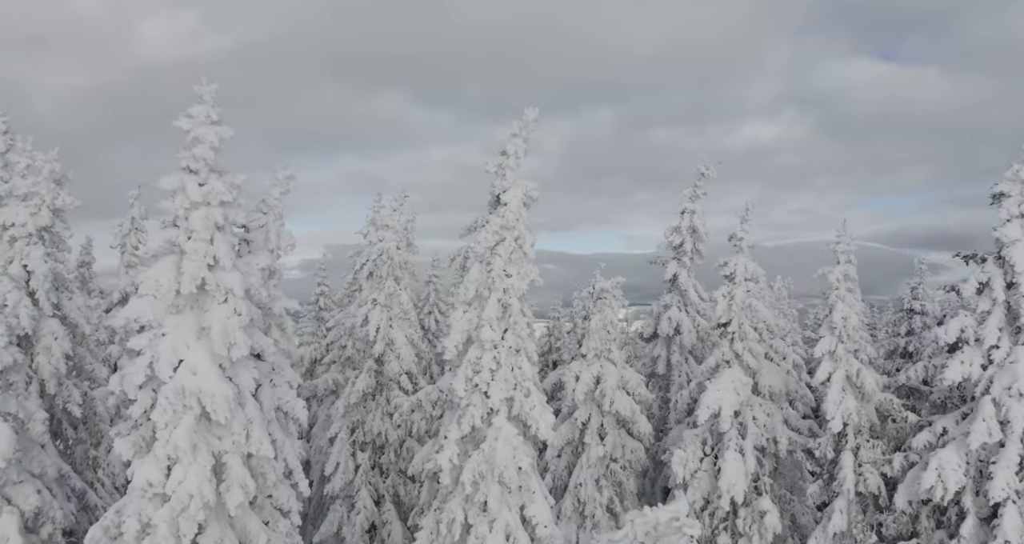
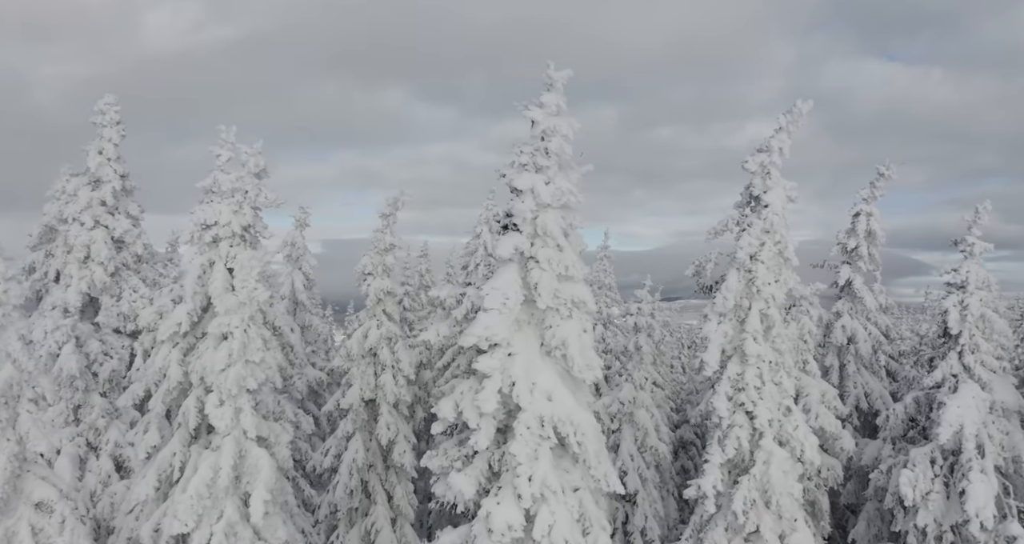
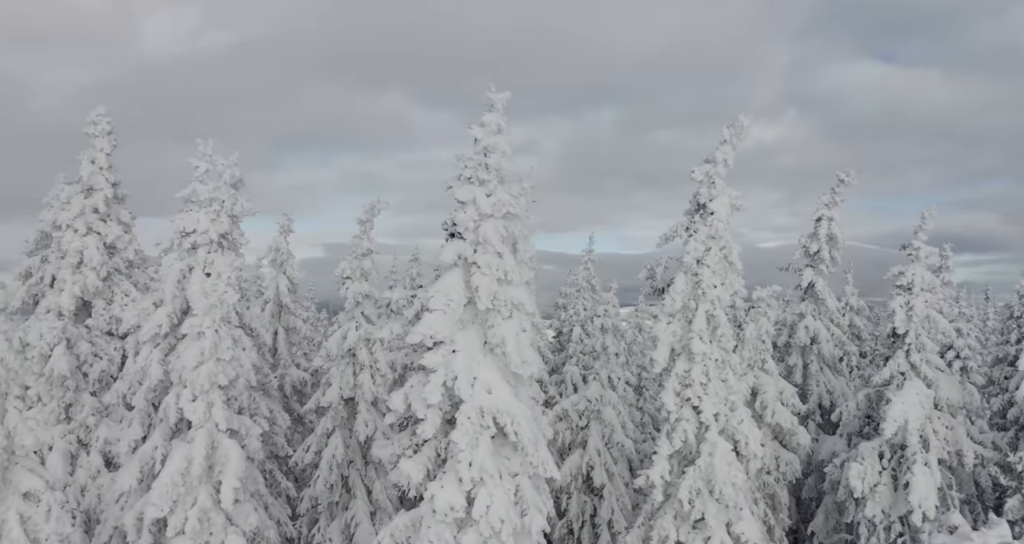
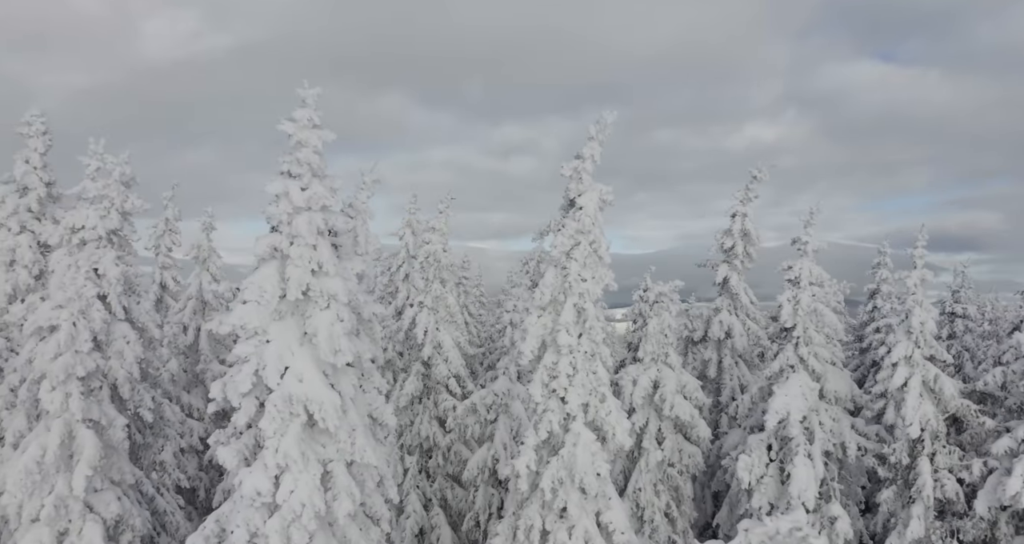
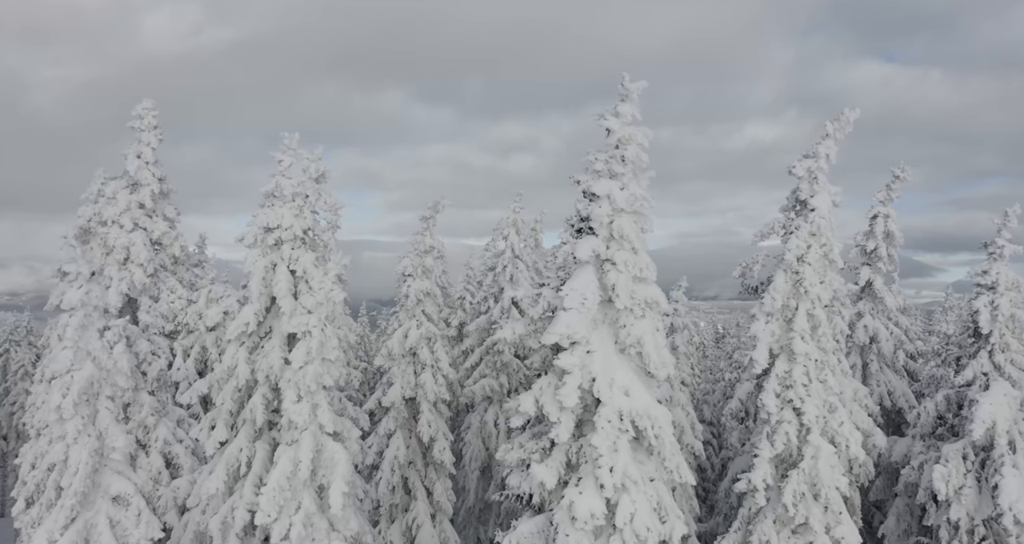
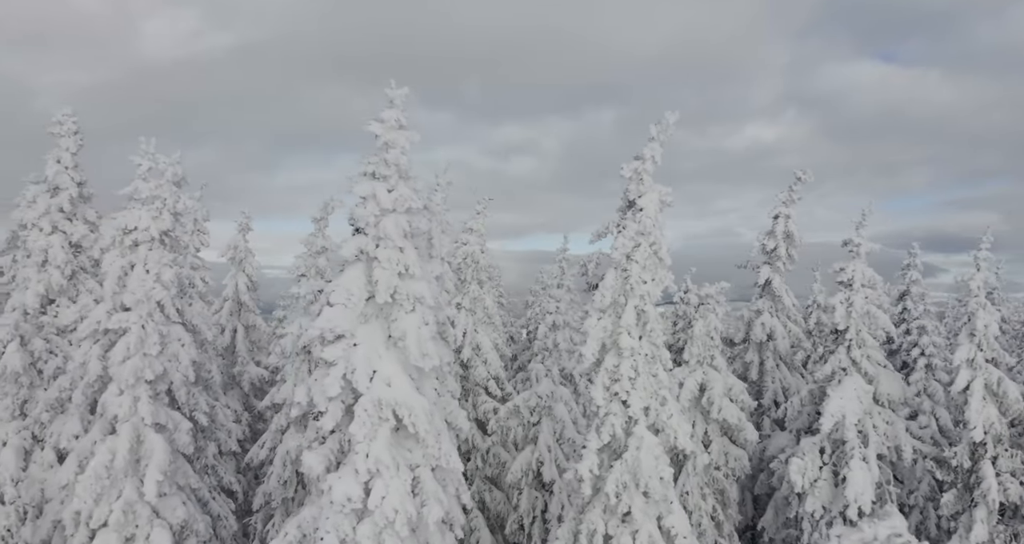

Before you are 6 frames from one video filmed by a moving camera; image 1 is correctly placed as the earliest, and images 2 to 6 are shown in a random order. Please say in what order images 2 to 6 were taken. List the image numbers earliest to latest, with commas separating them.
4, 6, 3, 5, 2
